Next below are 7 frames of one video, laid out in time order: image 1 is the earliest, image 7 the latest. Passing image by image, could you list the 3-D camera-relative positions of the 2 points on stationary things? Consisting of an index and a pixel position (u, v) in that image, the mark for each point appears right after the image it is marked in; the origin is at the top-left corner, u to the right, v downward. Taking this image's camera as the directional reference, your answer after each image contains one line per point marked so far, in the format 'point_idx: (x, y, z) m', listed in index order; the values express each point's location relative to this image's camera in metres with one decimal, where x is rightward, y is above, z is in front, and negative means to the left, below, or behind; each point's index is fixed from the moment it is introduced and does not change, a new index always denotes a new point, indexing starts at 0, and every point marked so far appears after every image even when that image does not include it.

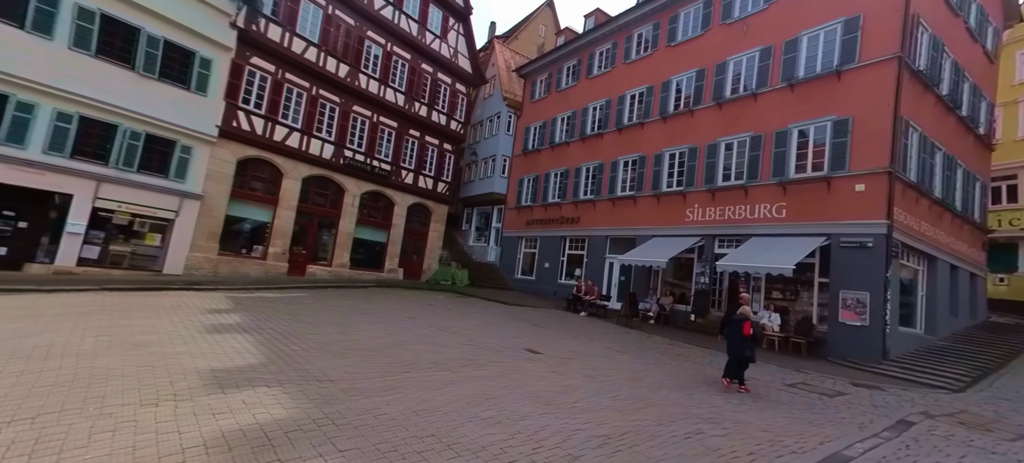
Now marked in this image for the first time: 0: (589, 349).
0: (+2.1, -3.0, +11.4) m
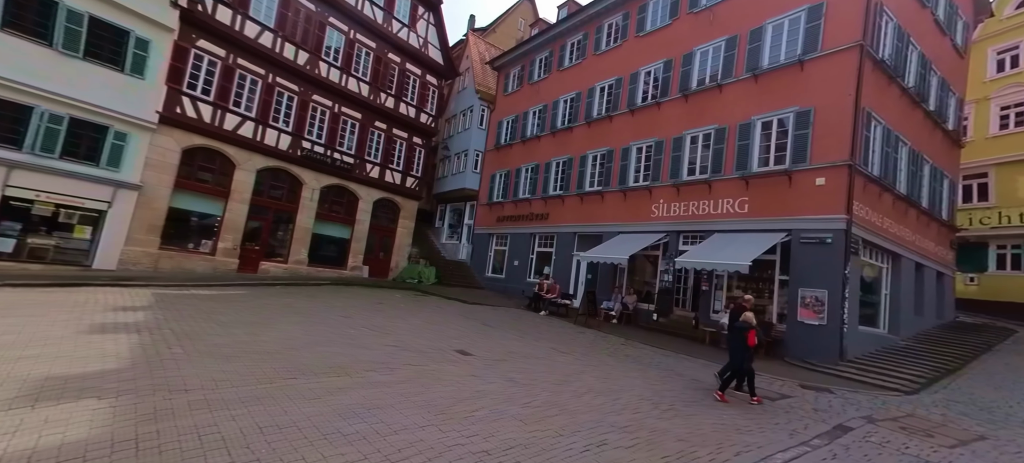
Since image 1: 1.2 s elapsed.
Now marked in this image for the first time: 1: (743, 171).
0: (+0.5, -2.9, +10.7) m
1: (+7.9, +2.1, +14.9) m
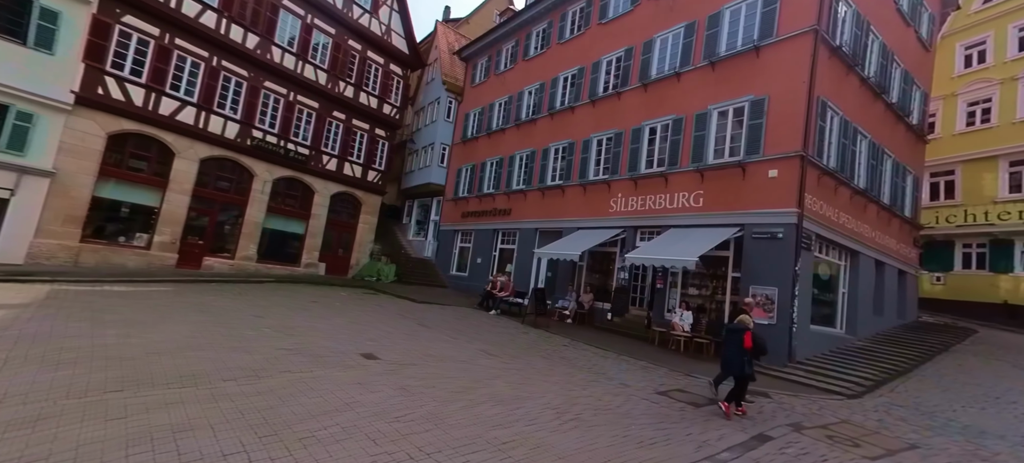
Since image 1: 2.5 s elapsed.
0: (-1.2, -2.7, +9.8) m
1: (+6.1, +2.3, +14.2) m
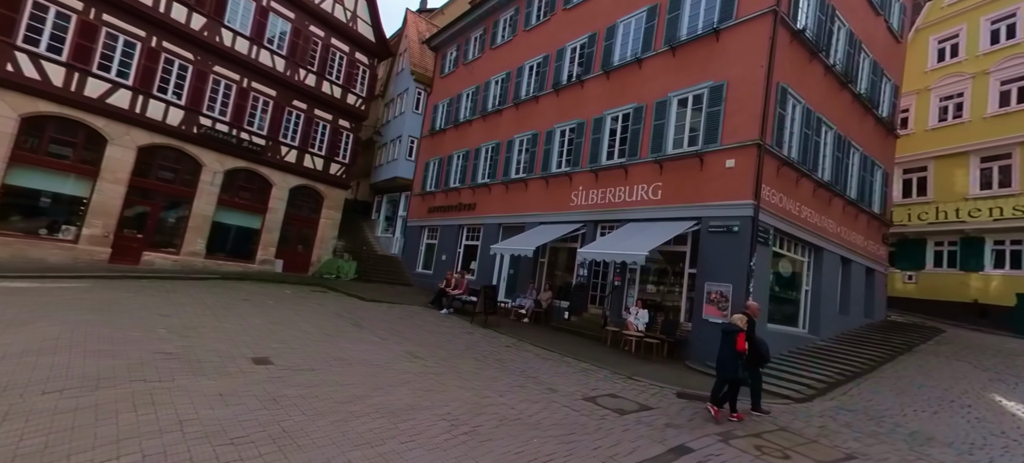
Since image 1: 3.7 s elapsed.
0: (-2.7, -2.5, +8.9) m
1: (+4.5, +2.4, +13.5) m
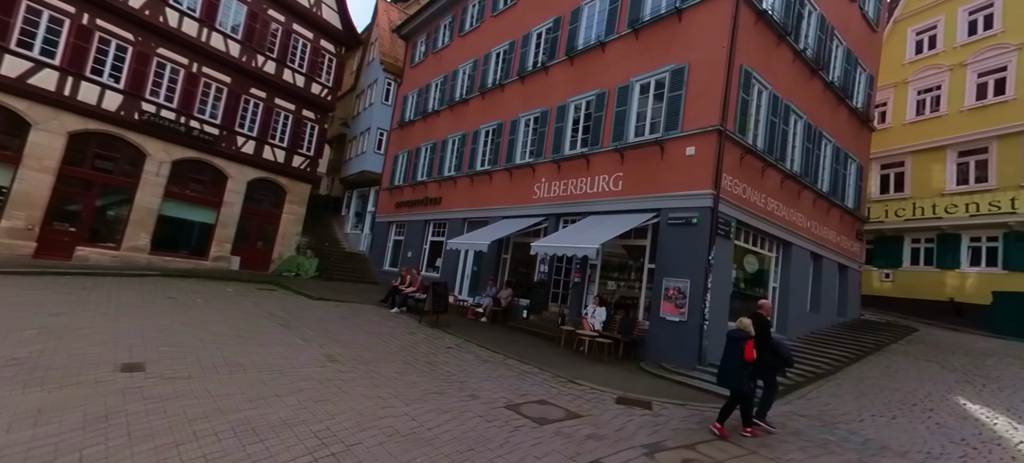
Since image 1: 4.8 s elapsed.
0: (-4.1, -2.2, +8.0) m
1: (+3.1, +2.6, +12.7) m
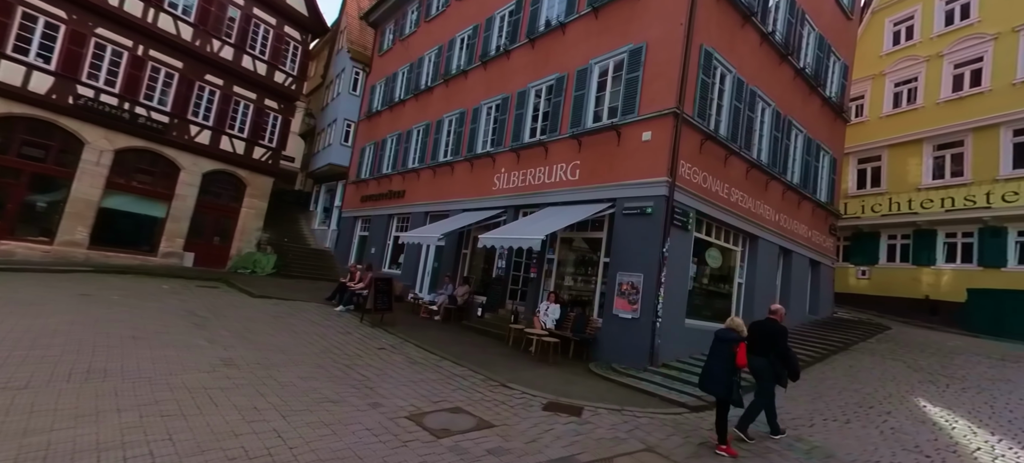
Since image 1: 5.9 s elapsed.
0: (-5.3, -2.0, +7.1) m
1: (+1.8, +2.8, +12.0) m
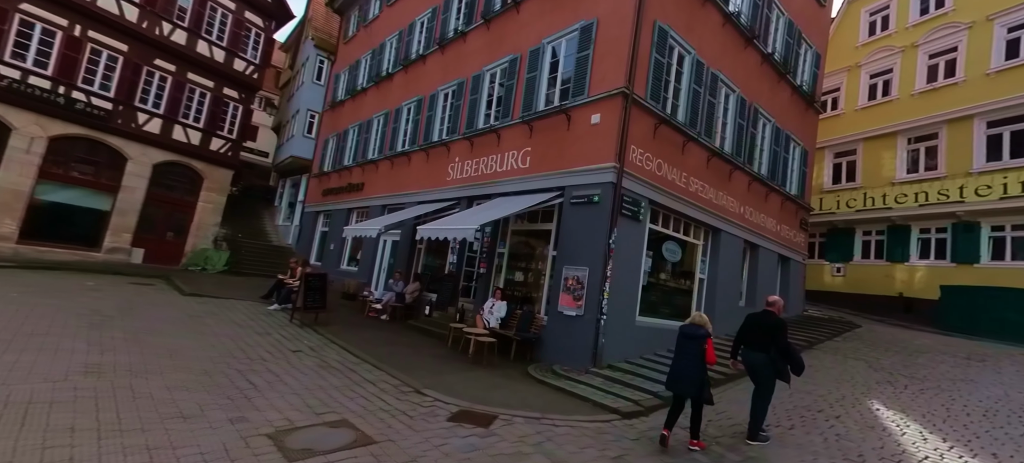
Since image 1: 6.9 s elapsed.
0: (-6.6, -1.8, +6.2) m
1: (+0.4, +3.1, +11.1) m
